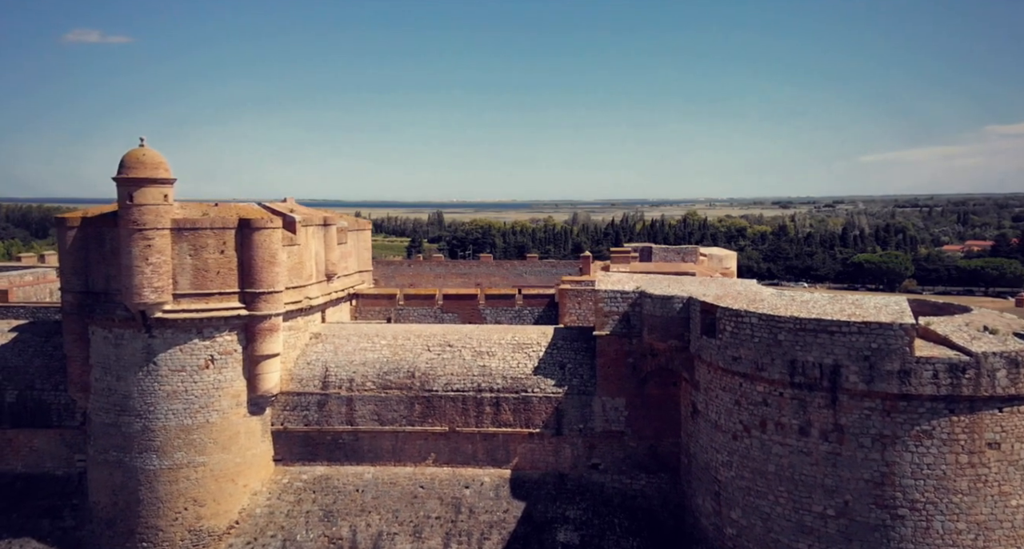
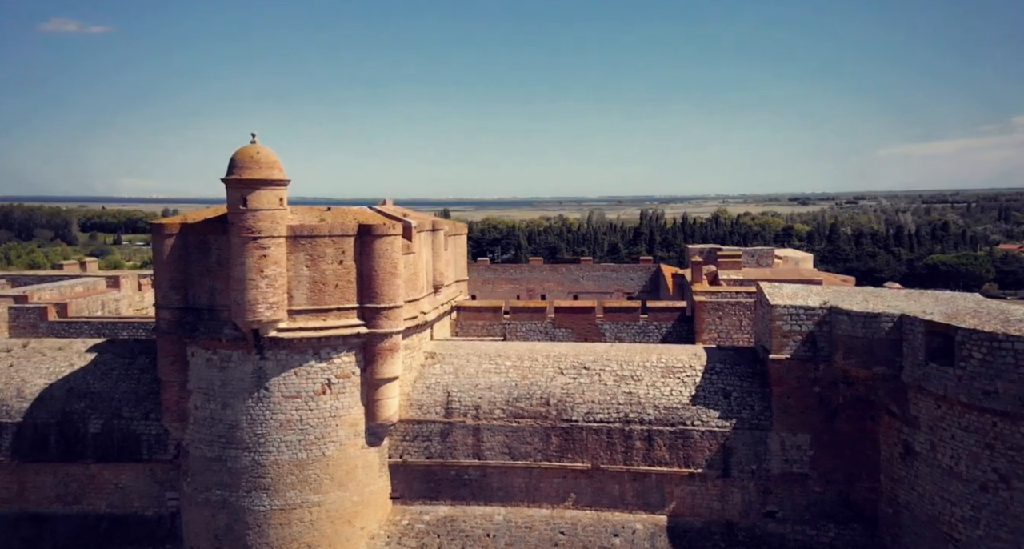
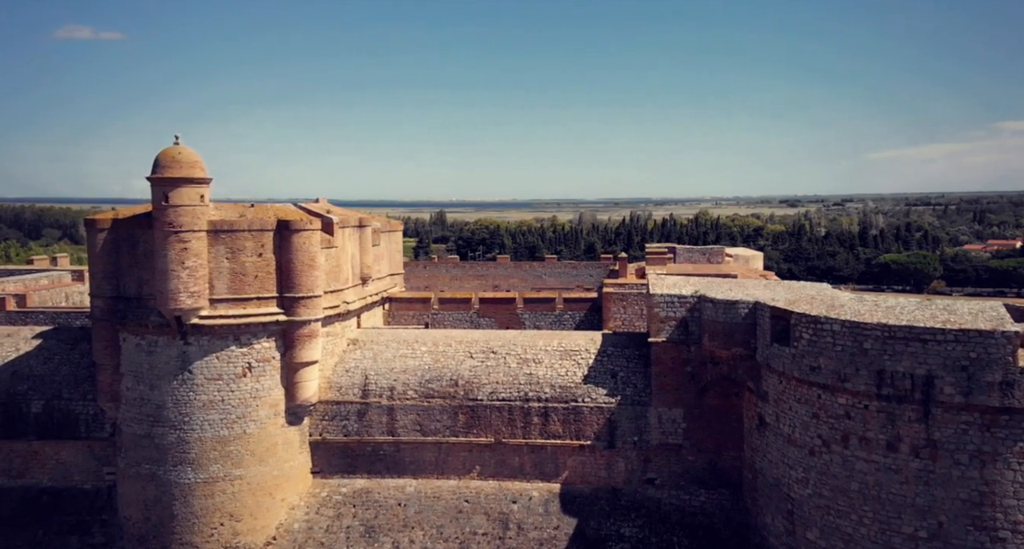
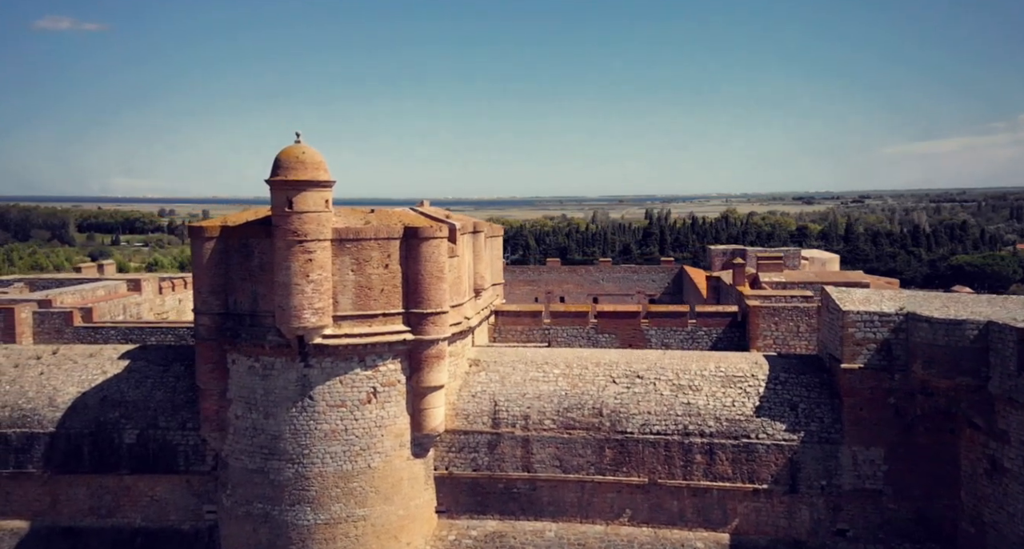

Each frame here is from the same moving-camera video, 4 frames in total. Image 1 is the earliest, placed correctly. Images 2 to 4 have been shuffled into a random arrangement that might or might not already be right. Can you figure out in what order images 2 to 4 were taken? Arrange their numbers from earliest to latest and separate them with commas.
3, 2, 4
